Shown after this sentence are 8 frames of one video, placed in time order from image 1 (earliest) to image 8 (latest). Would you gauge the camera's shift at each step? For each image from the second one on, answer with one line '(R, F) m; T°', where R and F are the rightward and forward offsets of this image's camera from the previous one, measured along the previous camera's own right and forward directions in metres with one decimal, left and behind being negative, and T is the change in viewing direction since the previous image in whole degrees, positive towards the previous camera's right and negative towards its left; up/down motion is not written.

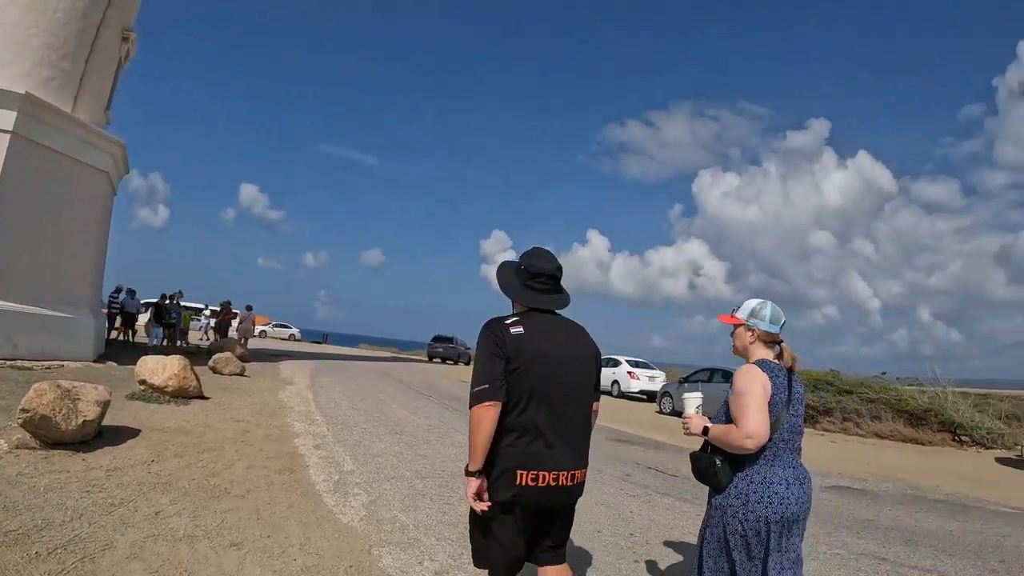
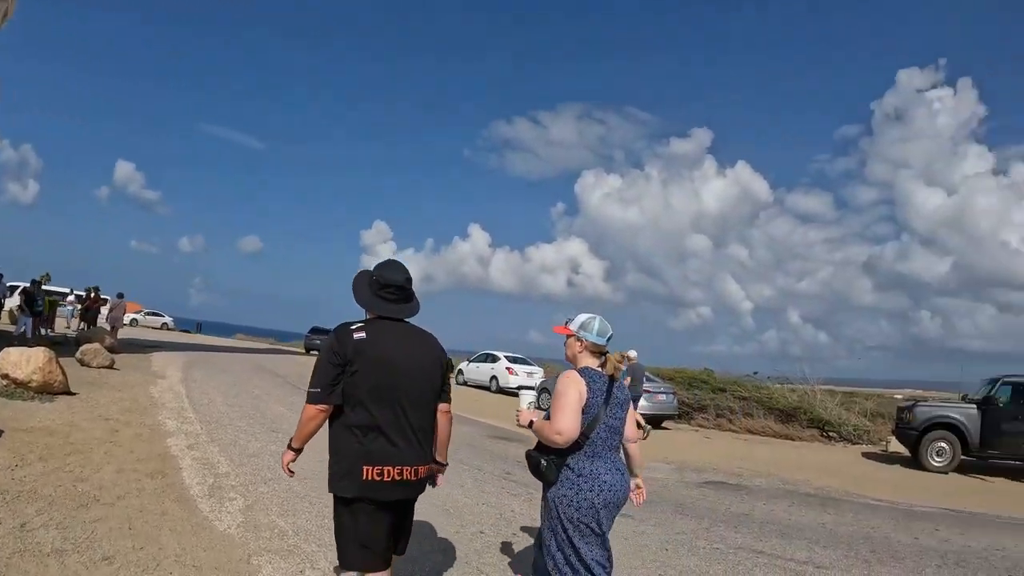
(+0.1, +0.7) m; +9°
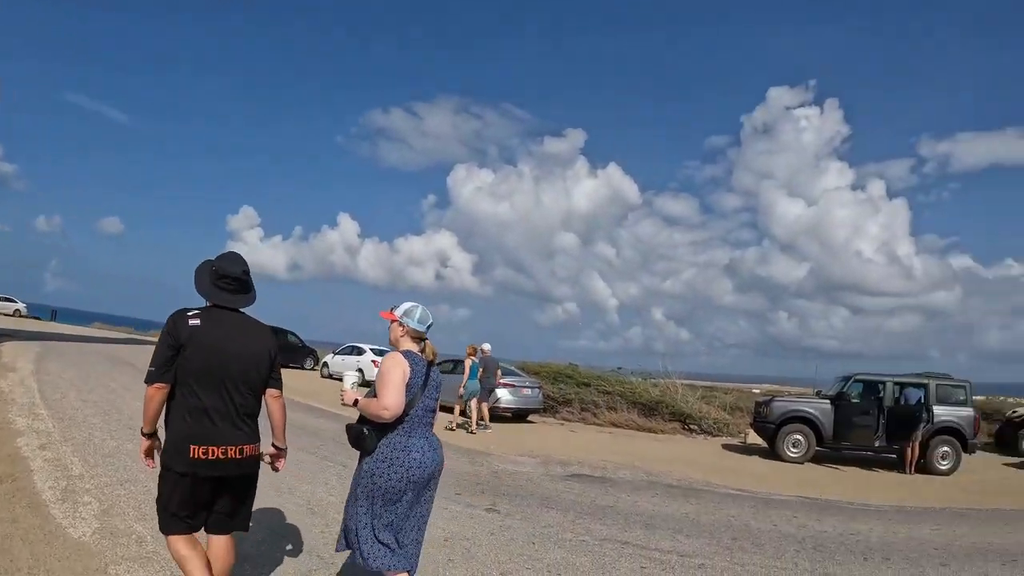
(0.0, +0.5) m; +10°
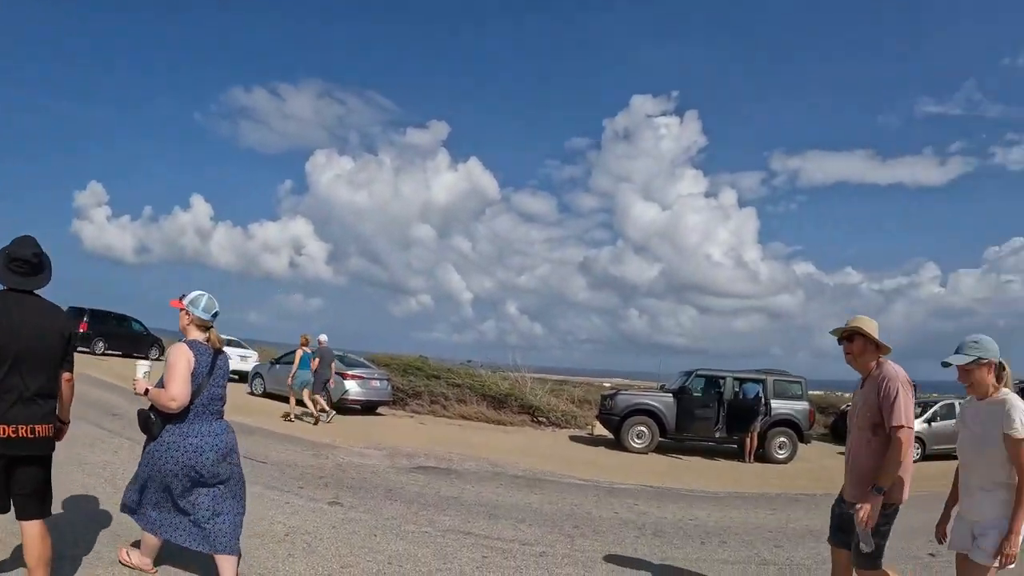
(+0.2, +0.4) m; +10°
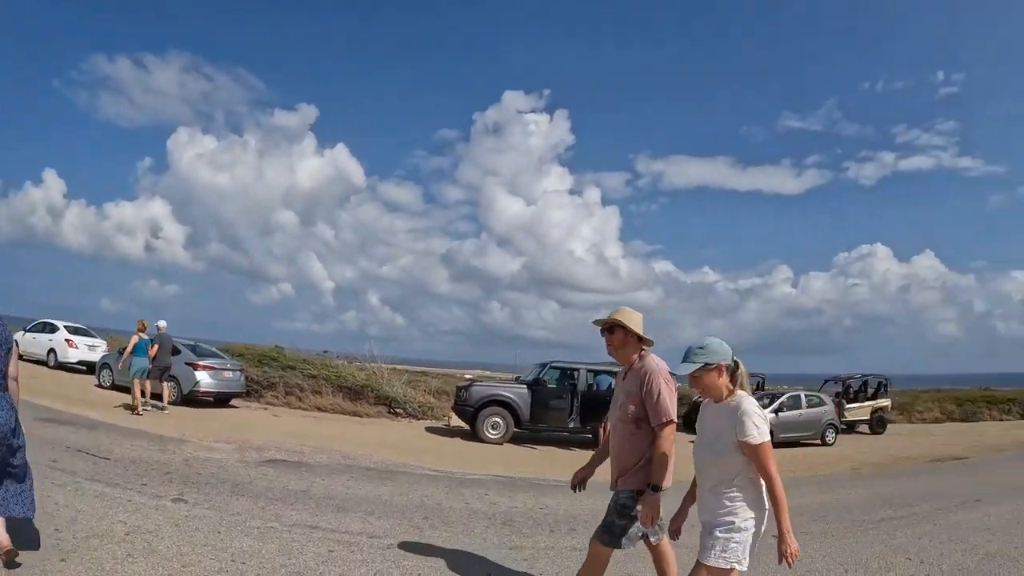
(+0.2, 0.0) m; +9°
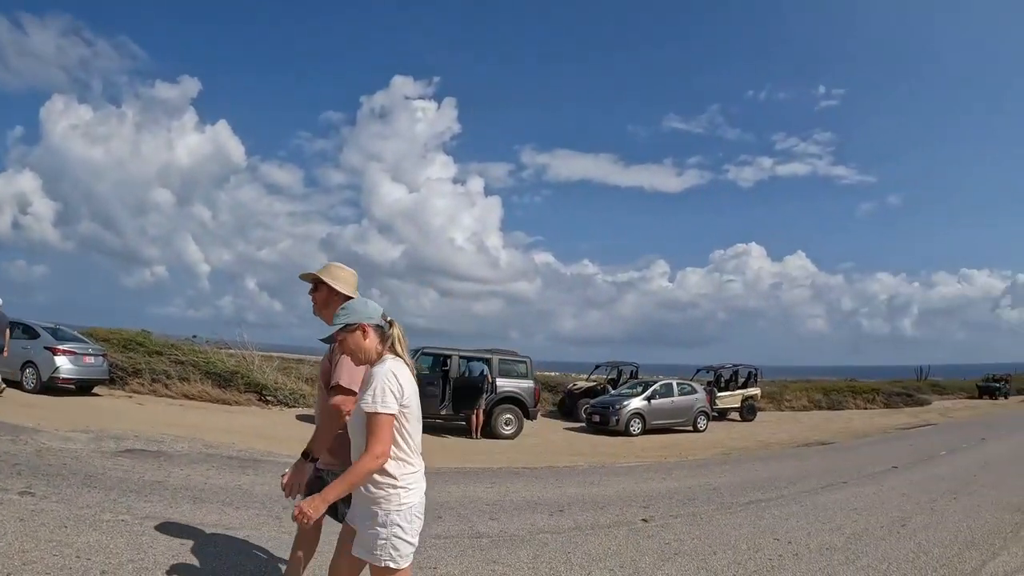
(+0.2, 0.0) m; +8°
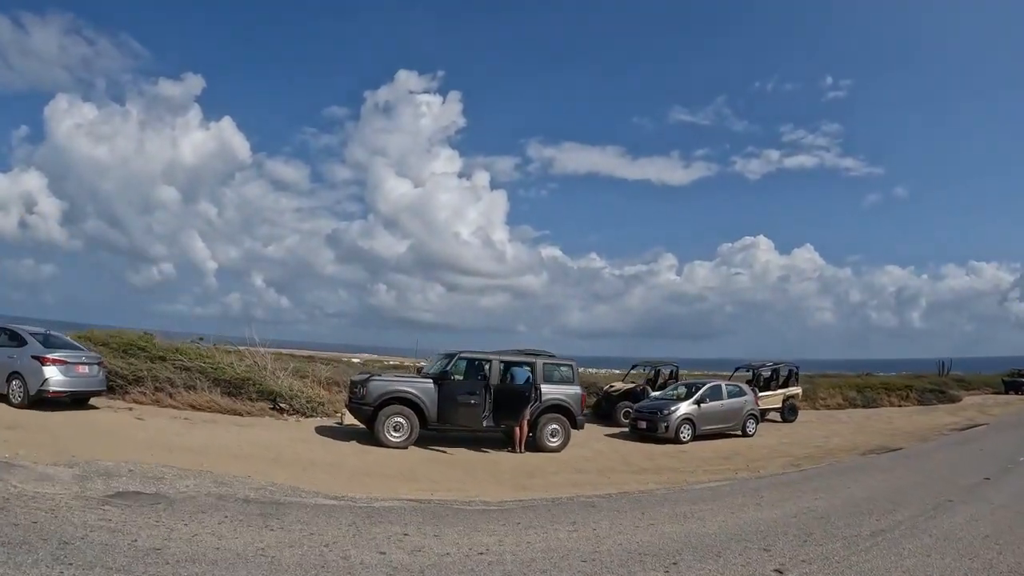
(-0.7, +1.6) m; 0°
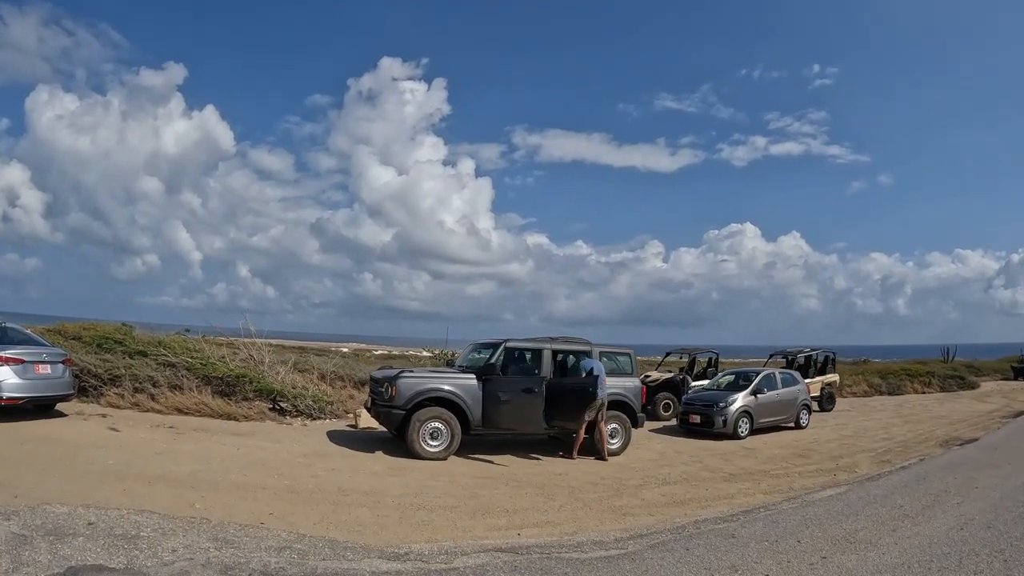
(-1.0, +2.1) m; +1°
